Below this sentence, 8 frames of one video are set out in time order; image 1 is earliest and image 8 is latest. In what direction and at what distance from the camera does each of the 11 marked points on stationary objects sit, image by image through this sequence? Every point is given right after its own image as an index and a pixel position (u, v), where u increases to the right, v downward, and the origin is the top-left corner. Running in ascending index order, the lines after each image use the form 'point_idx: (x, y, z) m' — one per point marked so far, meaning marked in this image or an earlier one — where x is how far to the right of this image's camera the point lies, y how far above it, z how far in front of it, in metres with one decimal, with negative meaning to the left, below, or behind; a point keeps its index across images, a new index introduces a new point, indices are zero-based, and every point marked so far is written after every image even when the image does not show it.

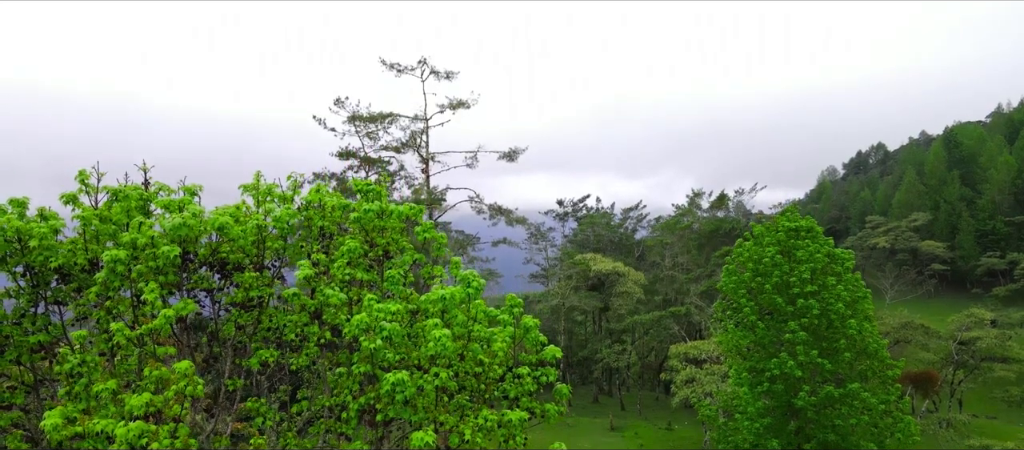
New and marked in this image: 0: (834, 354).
0: (+7.3, -2.9, +16.9) m
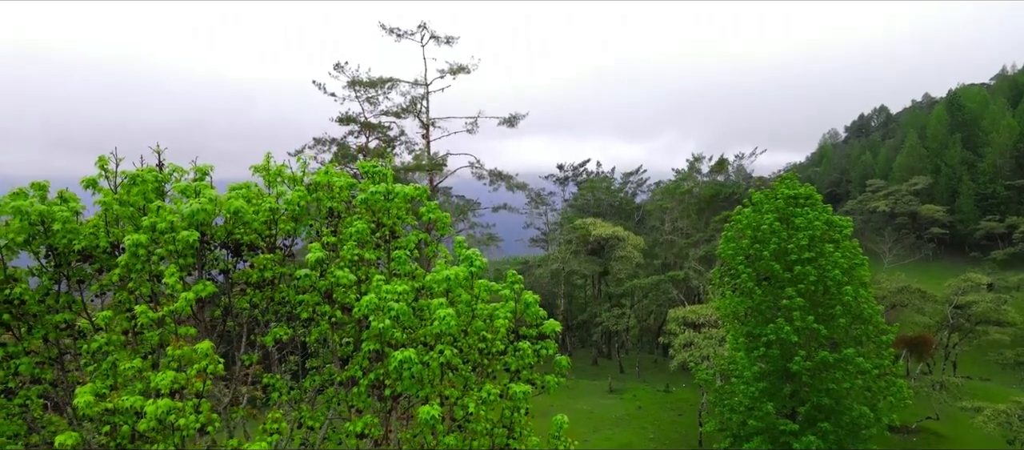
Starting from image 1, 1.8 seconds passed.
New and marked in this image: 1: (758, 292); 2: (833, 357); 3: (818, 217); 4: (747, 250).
0: (+7.3, -2.2, +17.1) m
1: (+5.9, -1.6, +17.8) m
2: (+7.1, -2.9, +16.3) m
3: (+7.3, +0.2, +17.7) m
4: (+5.9, -0.6, +18.7) m
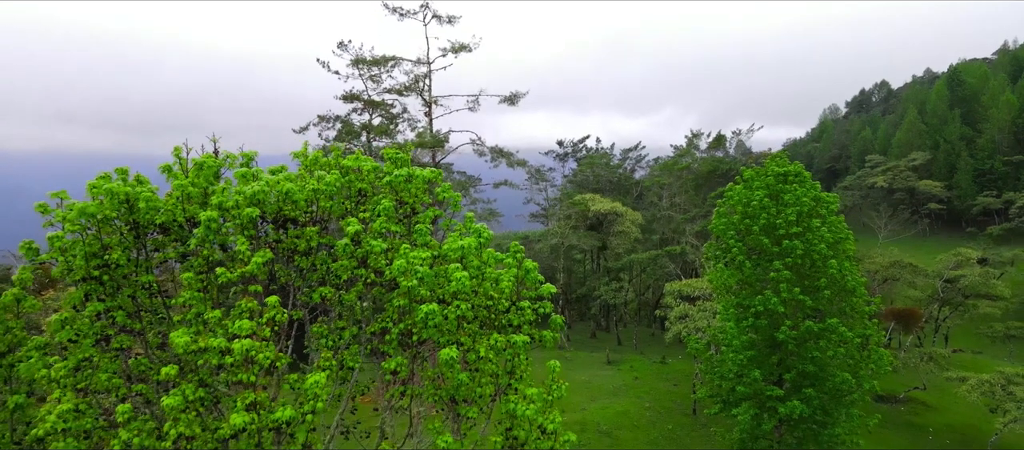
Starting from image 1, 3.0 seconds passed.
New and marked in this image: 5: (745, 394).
0: (+7.4, -1.6, +18.0) m
1: (+5.9, -1.0, +18.6) m
2: (+7.1, -2.3, +17.2) m
3: (+7.3, +0.8, +18.5) m
4: (+6.0, 0.0, +19.5) m
5: (+5.7, -4.2, +18.3) m
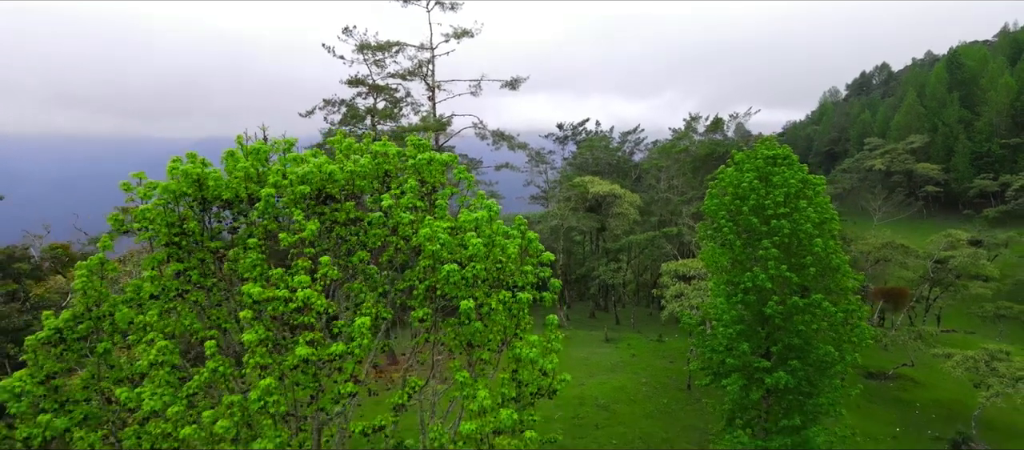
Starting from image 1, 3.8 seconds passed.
0: (+7.4, -1.1, +18.9) m
1: (+6.0, -0.5, +19.5) m
2: (+7.1, -1.9, +18.2) m
3: (+7.4, +1.3, +19.3) m
4: (+6.0, +0.5, +20.4) m
5: (+5.8, -3.7, +19.3) m
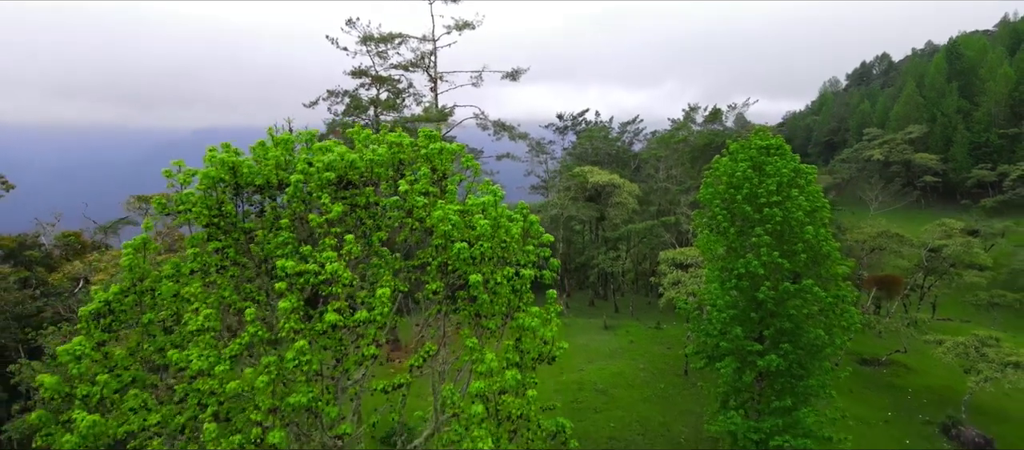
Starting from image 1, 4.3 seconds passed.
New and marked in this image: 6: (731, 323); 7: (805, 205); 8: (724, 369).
0: (+7.4, -0.8, +19.5) m
1: (+6.0, -0.1, +20.2) m
2: (+7.2, -1.6, +18.8) m
3: (+7.4, +1.6, +19.9) m
4: (+6.0, +0.9, +21.0) m
5: (+5.8, -3.3, +19.9) m
6: (+5.9, -2.6, +19.9) m
7: (+7.5, +0.5, +19.0) m
8: (+5.6, -3.8, +19.5) m
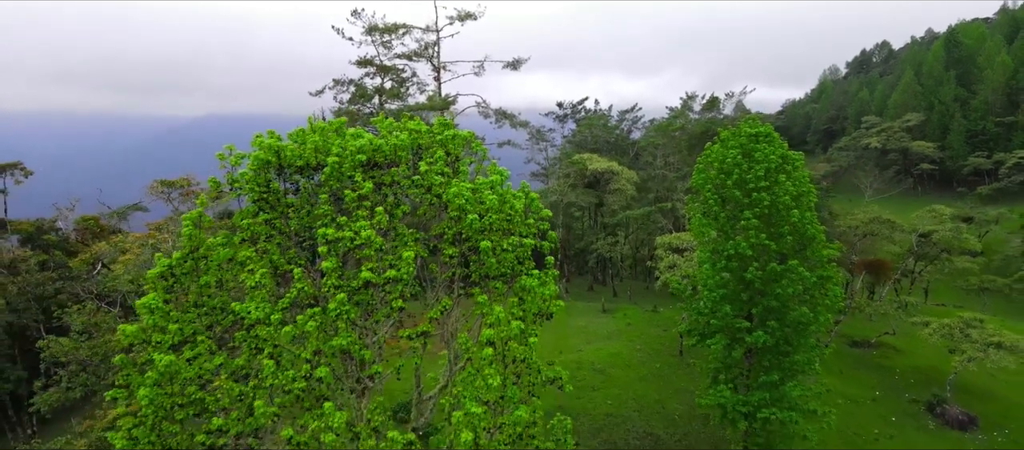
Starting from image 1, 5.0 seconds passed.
0: (+7.5, -0.4, +20.6) m
1: (+6.0, +0.3, +21.2) m
2: (+7.2, -1.1, +19.8) m
3: (+7.4, +2.1, +20.9) m
4: (+6.1, +1.3, +22.0) m
5: (+5.8, -2.9, +21.0) m
6: (+6.0, -2.2, +21.0) m
7: (+7.5, +1.0, +20.0) m
8: (+5.6, -3.3, +20.5) m
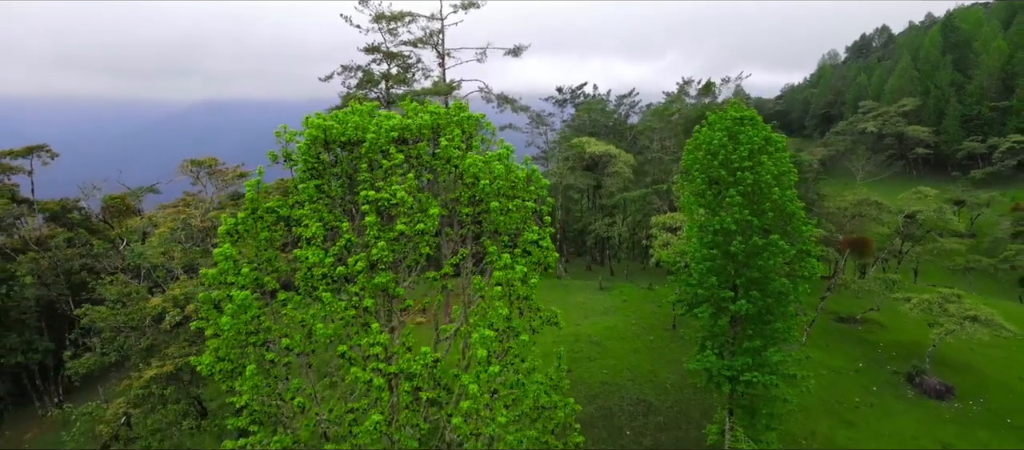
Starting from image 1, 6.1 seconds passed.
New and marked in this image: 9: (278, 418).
0: (+7.5, +0.3, +22.1) m
1: (+6.1, +1.0, +22.8) m
2: (+7.3, -0.5, +21.4) m
3: (+7.5, +2.7, +22.5) m
4: (+6.1, +2.1, +23.6) m
5: (+5.9, -2.2, +22.6) m
6: (+6.0, -1.5, +22.6) m
7: (+7.6, +1.6, +21.6) m
8: (+5.7, -2.7, +22.2) m
9: (-4.0, -3.3, +12.9) m
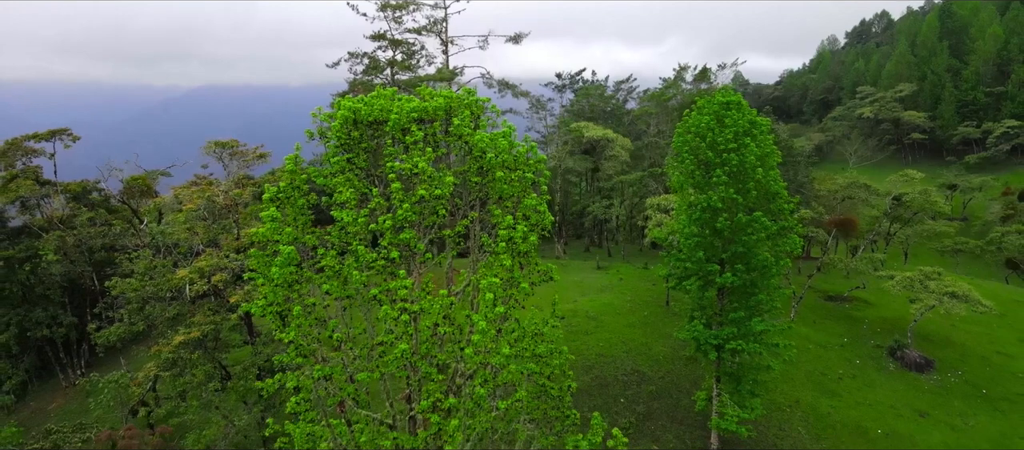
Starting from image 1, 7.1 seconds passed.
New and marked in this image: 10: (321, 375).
0: (+7.5, +1.0, +23.6) m
1: (+6.1, +1.7, +24.2) m
2: (+7.3, +0.2, +23.0) m
3: (+7.5, +3.4, +23.9) m
4: (+6.1, +2.8, +25.0) m
5: (+5.9, -1.5, +24.2) m
6: (+6.0, -0.8, +24.1) m
7: (+7.6, +2.3, +23.0) m
8: (+5.7, -2.0, +23.8) m
9: (-4.0, -2.8, +14.5) m
10: (-3.5, -2.8, +13.2) m
